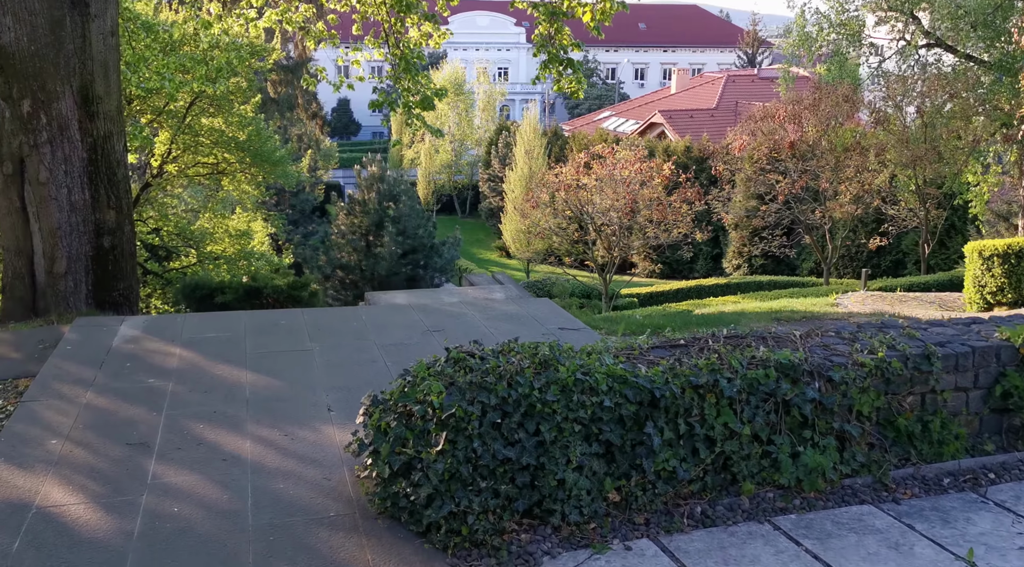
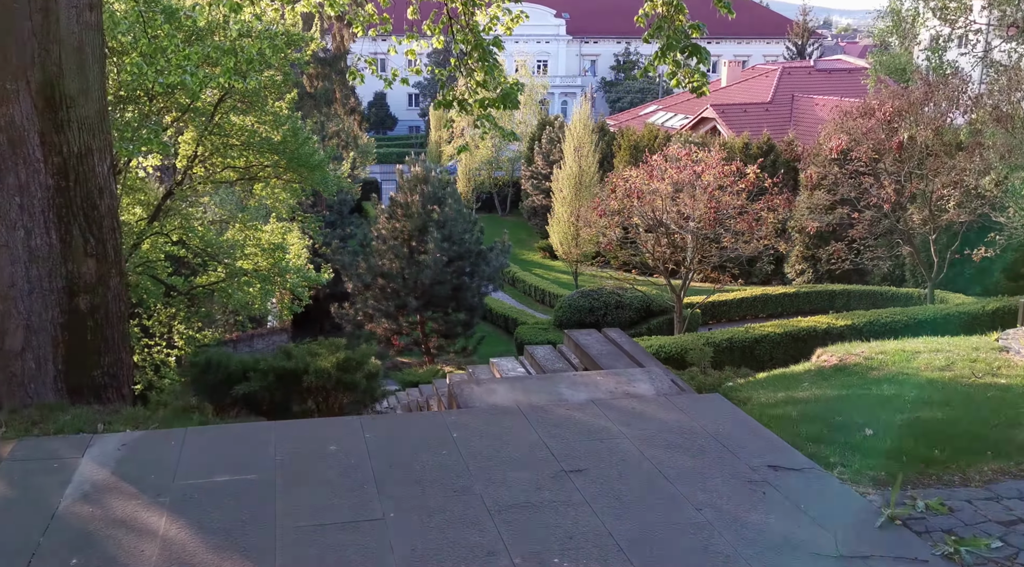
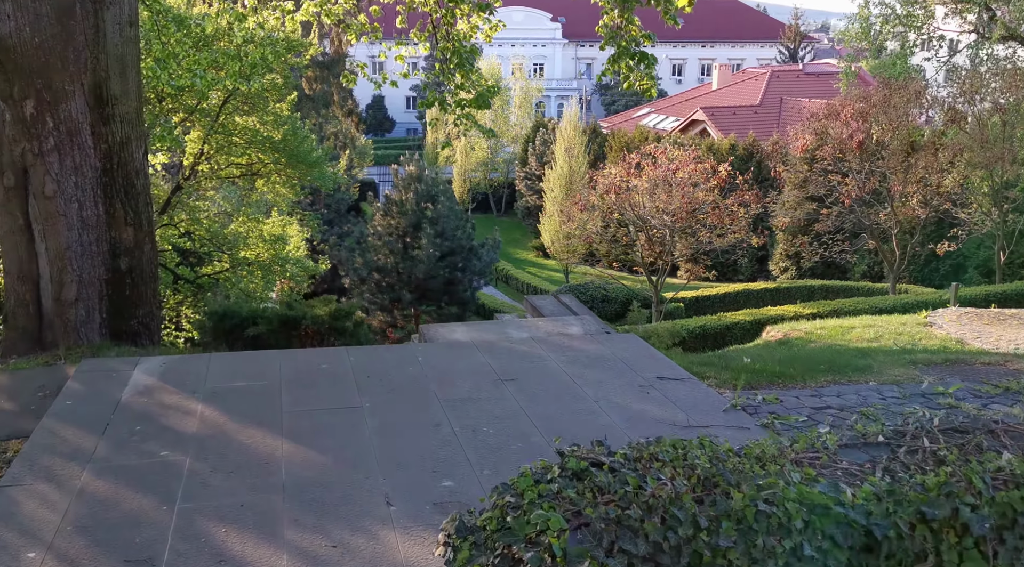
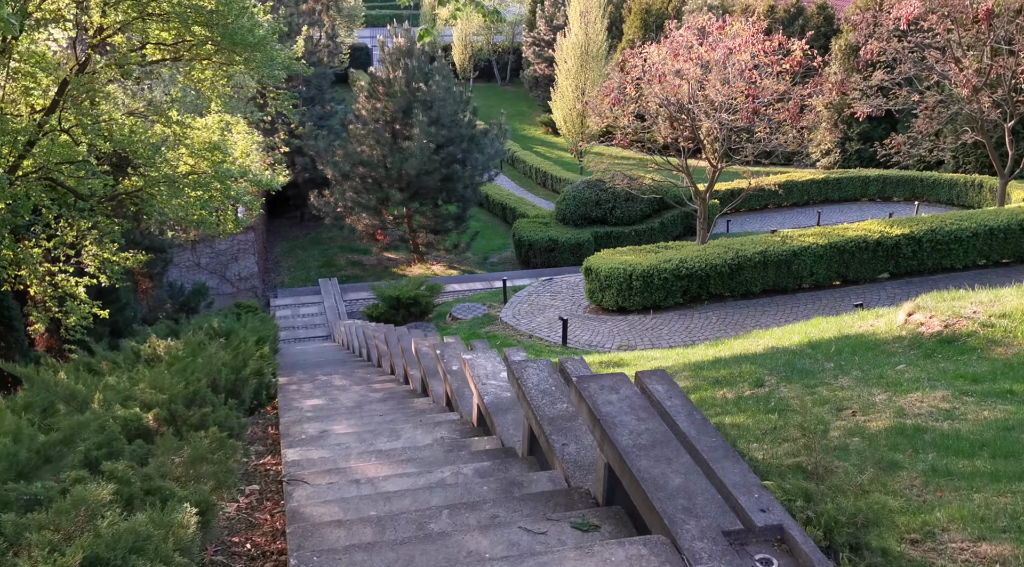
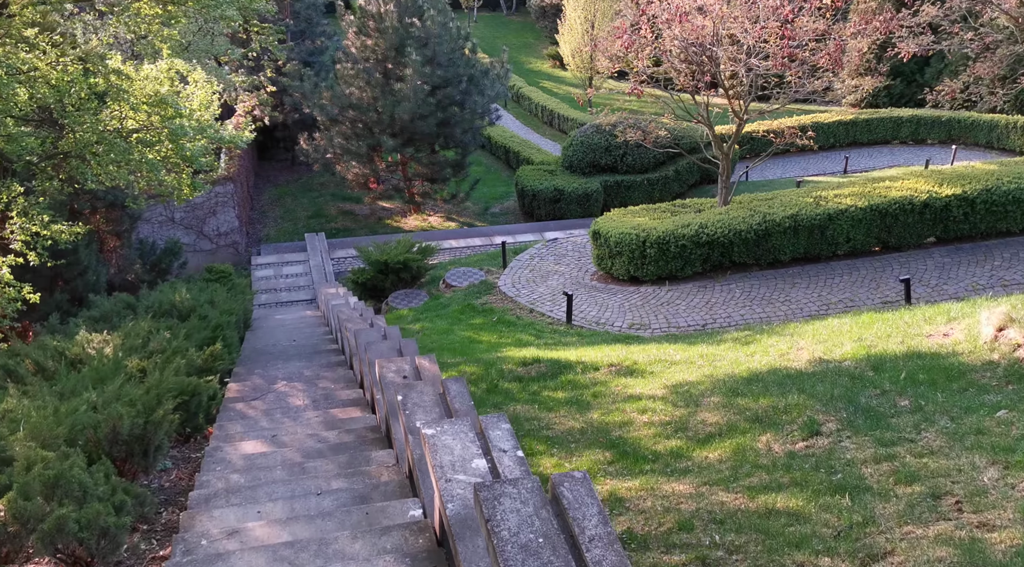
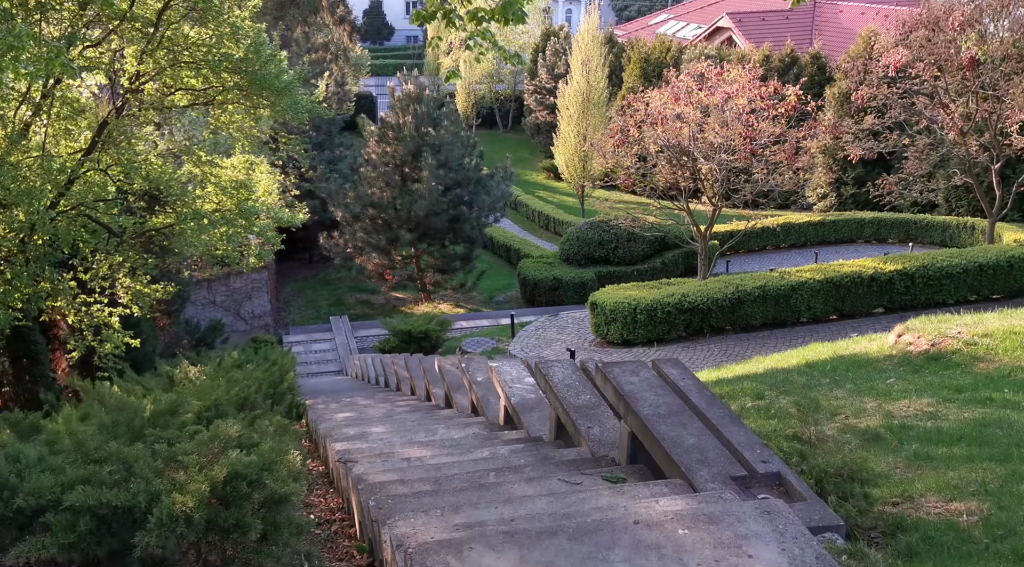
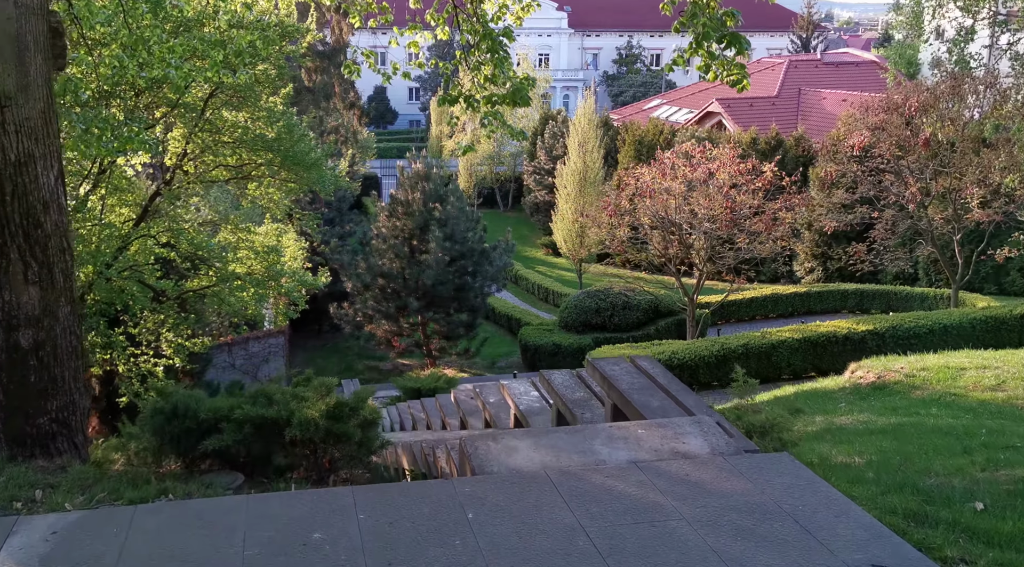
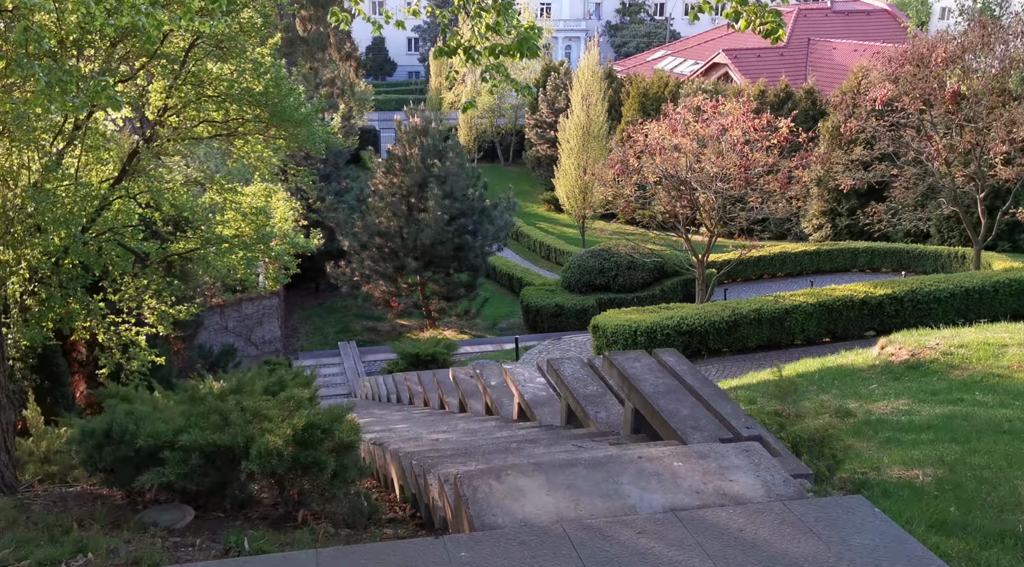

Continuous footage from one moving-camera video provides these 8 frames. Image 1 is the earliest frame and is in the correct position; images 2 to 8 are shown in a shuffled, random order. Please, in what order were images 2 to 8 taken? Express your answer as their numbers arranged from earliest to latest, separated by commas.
3, 2, 7, 8, 6, 4, 5
